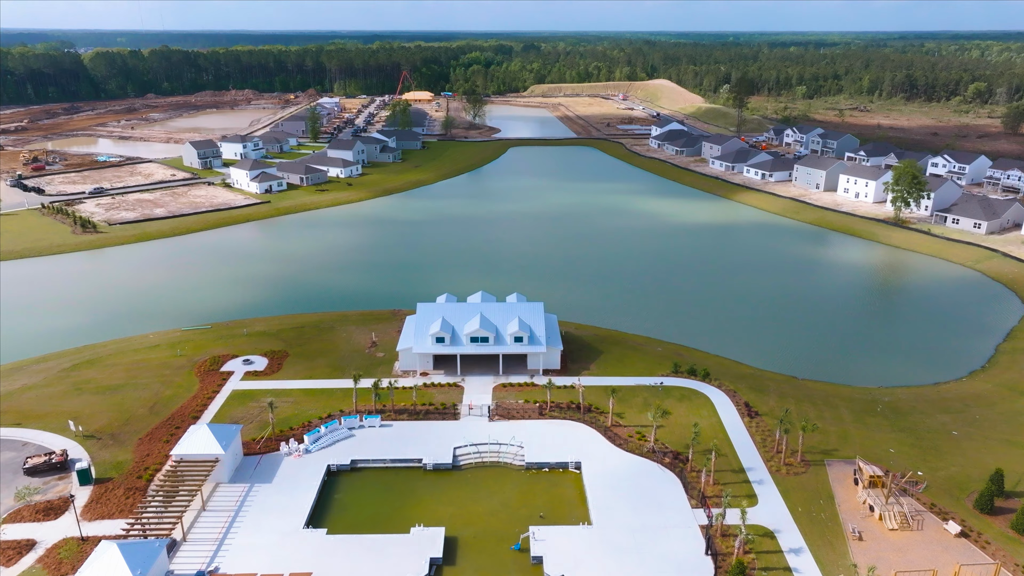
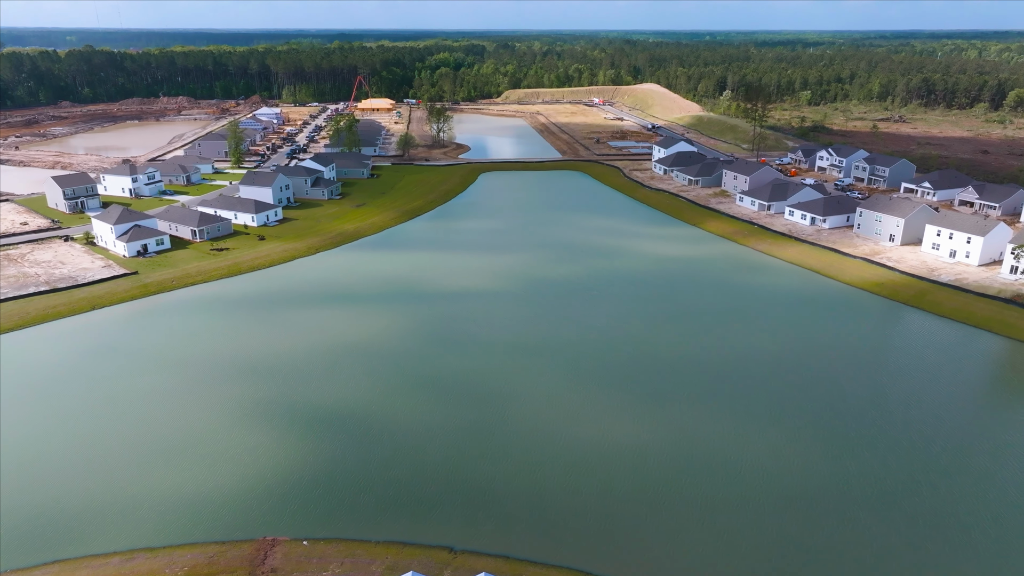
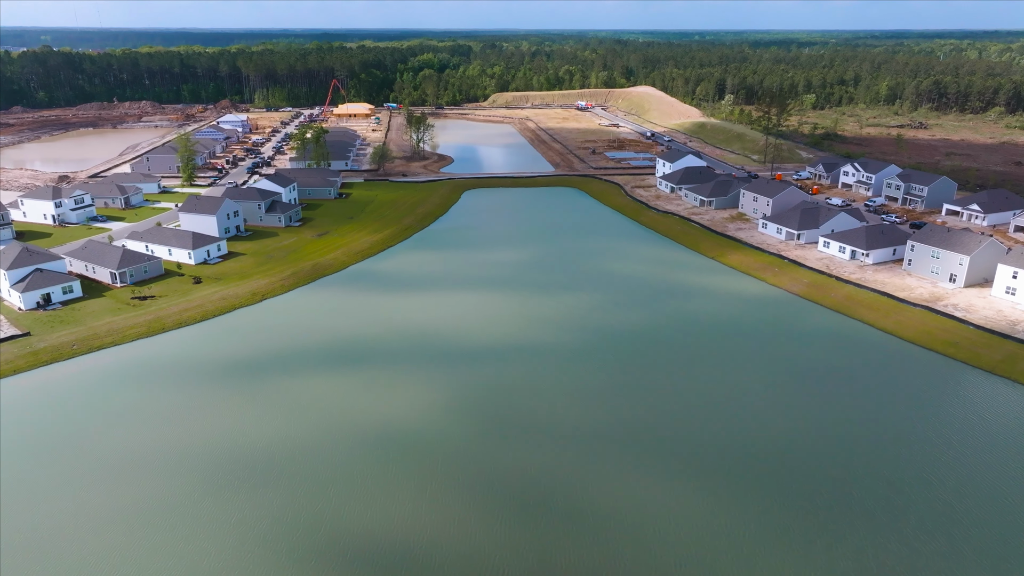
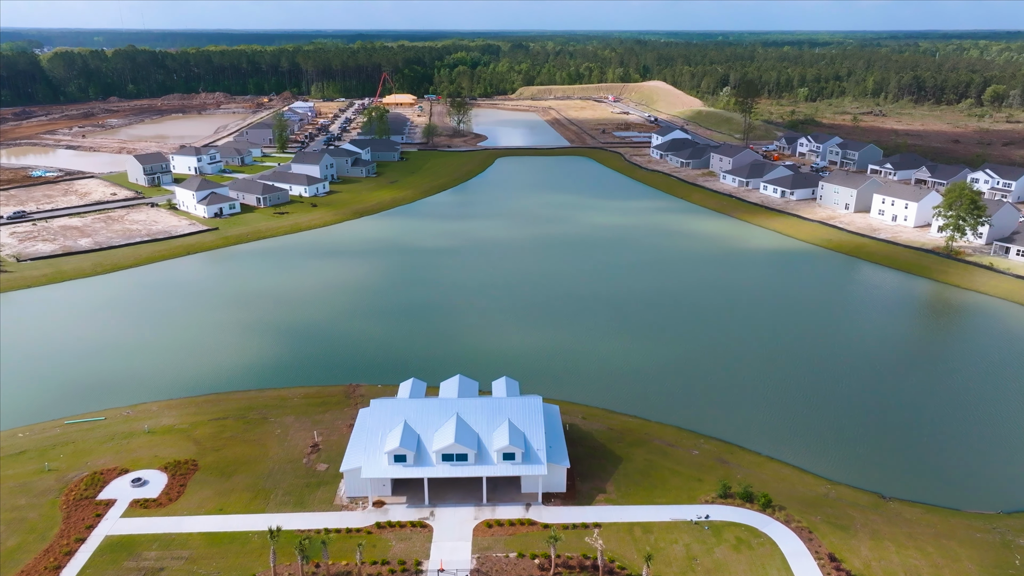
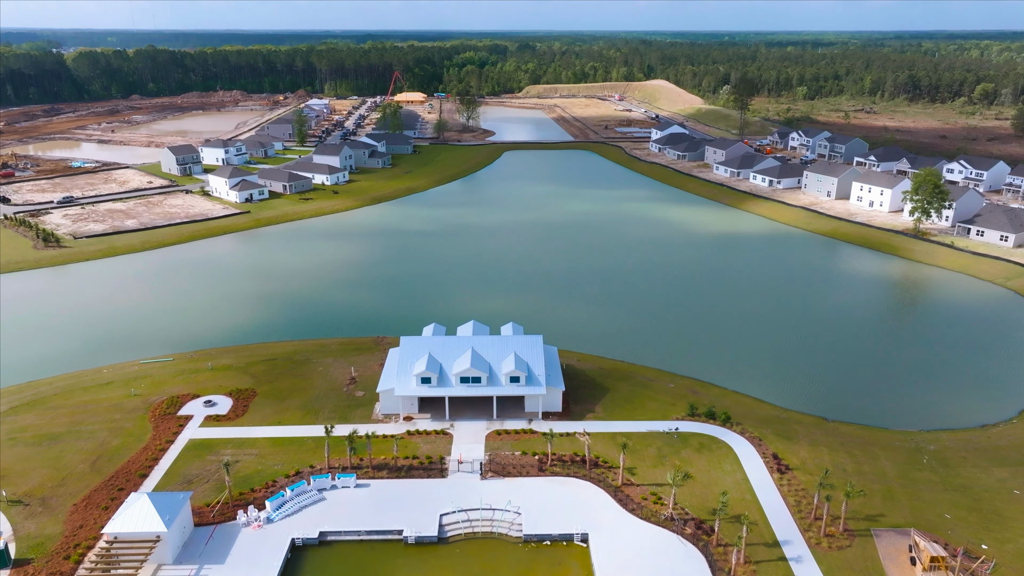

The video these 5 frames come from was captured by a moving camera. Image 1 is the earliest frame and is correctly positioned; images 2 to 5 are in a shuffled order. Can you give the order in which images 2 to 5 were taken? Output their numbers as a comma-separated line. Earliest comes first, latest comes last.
5, 4, 2, 3
